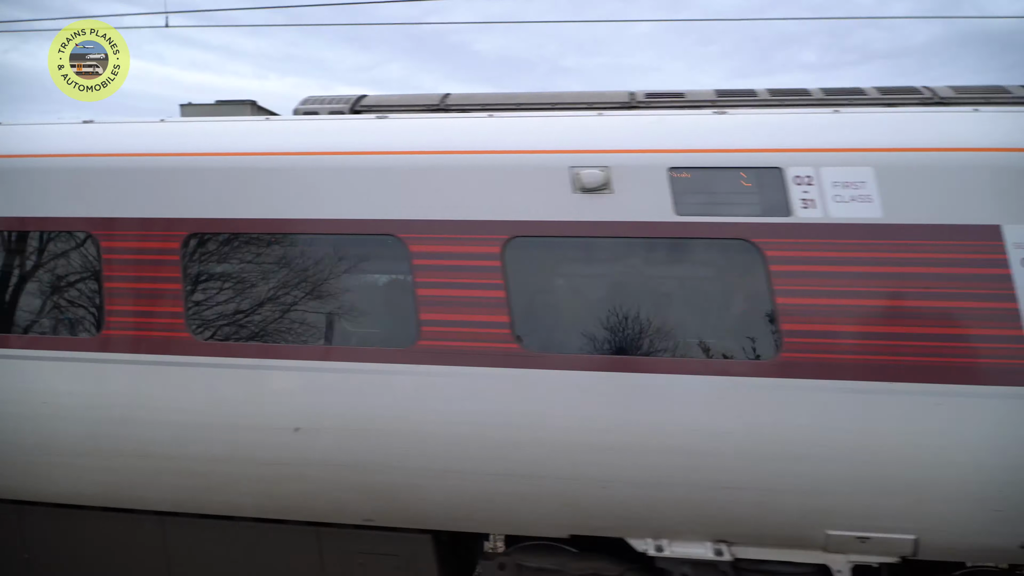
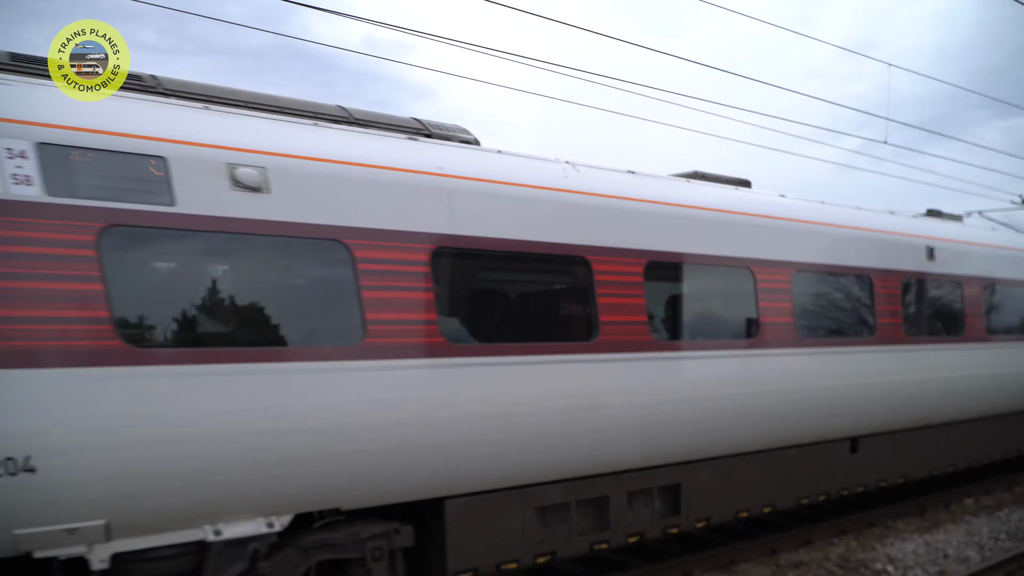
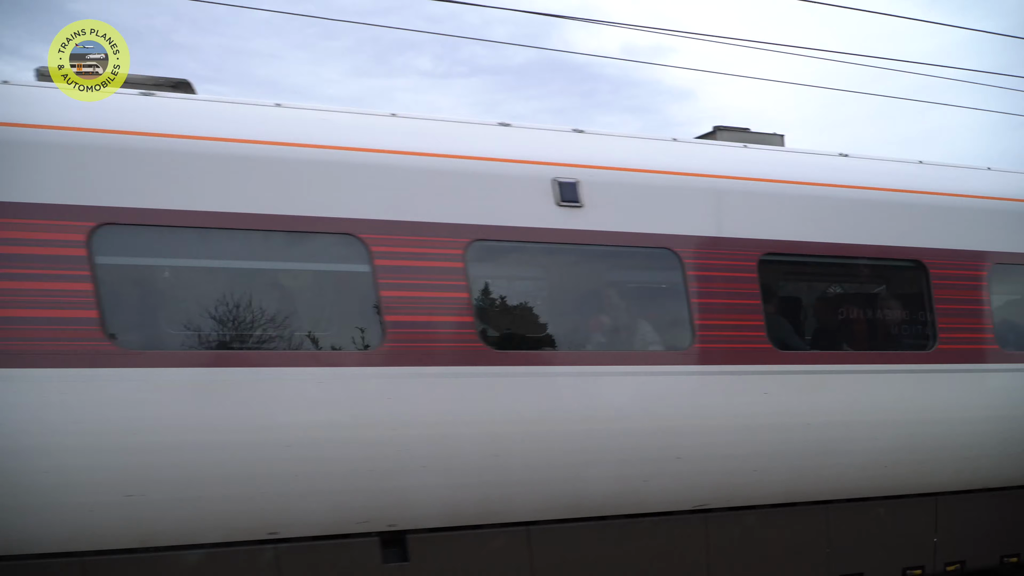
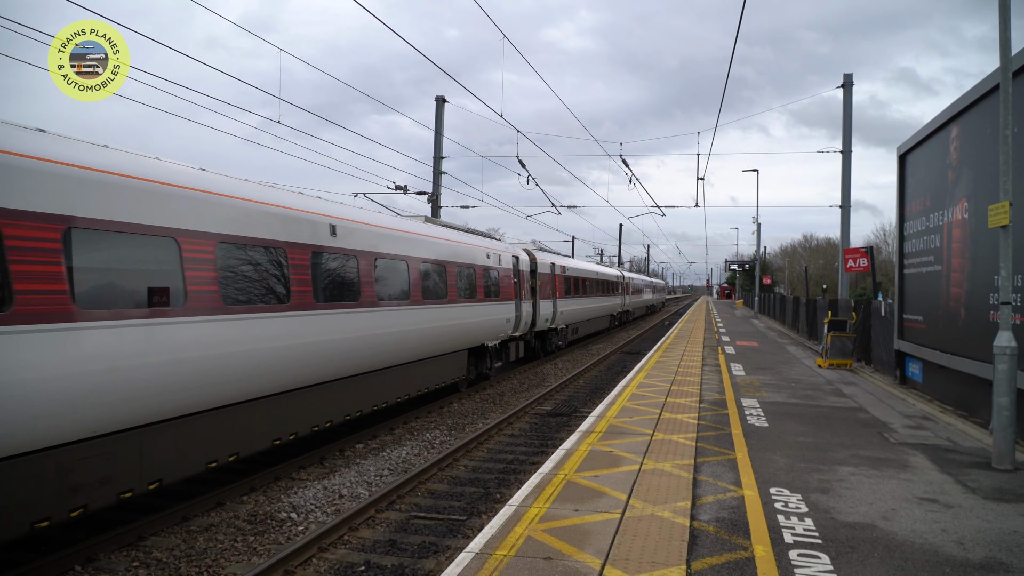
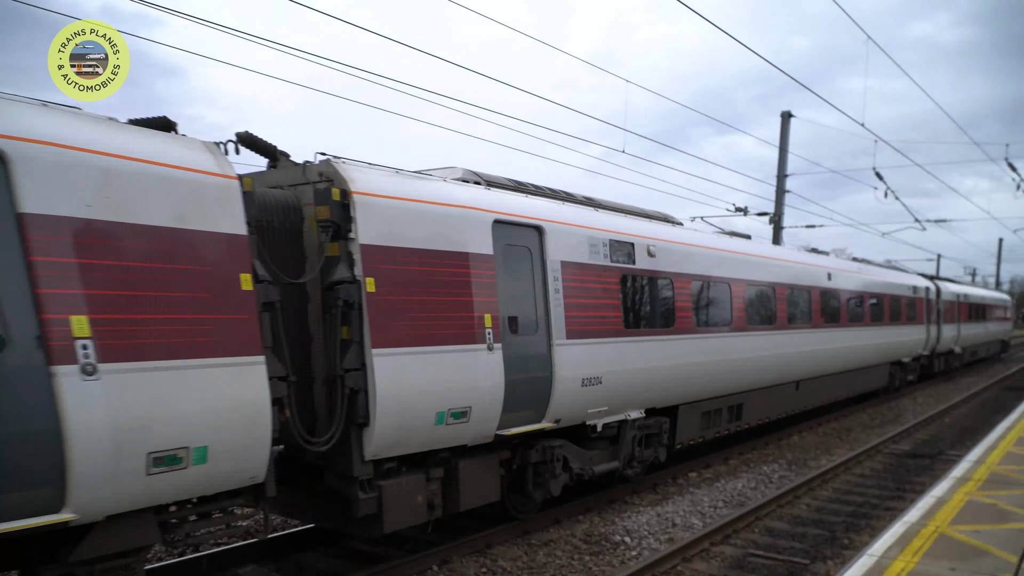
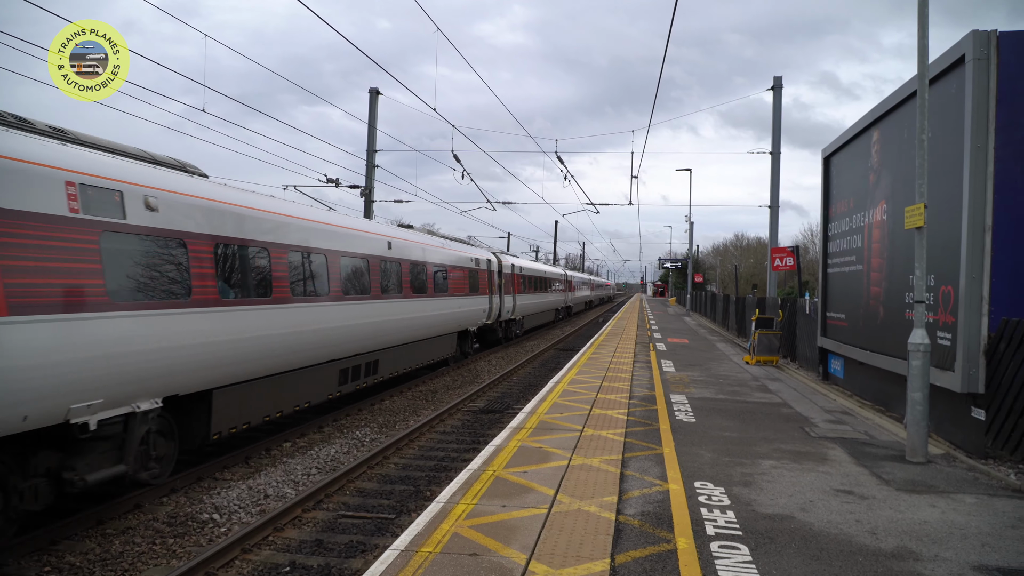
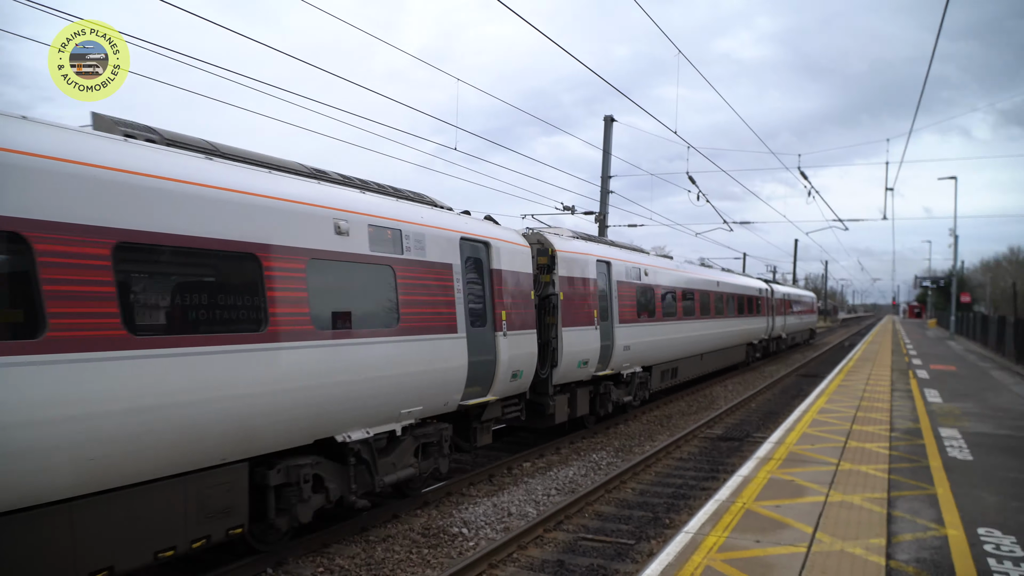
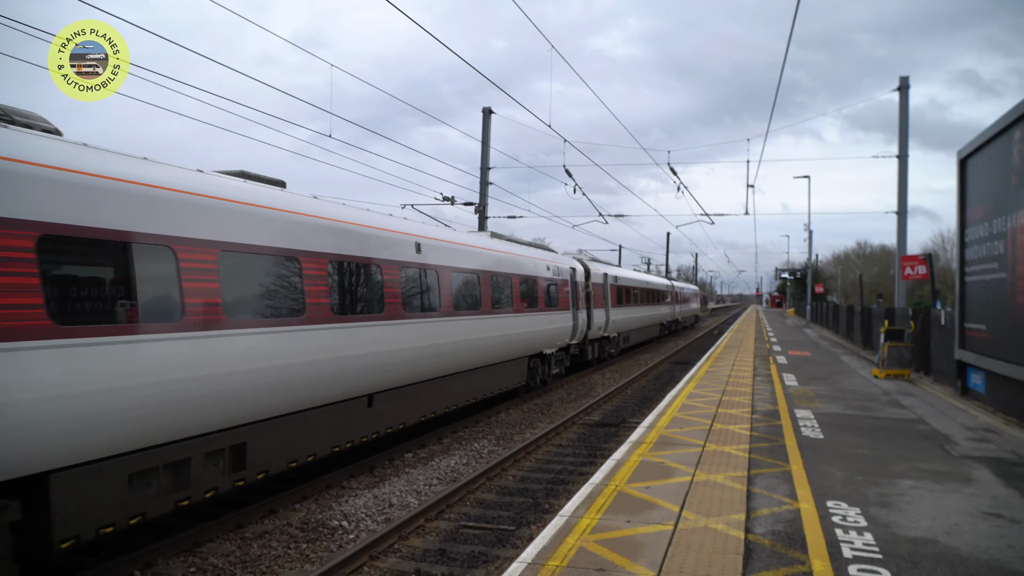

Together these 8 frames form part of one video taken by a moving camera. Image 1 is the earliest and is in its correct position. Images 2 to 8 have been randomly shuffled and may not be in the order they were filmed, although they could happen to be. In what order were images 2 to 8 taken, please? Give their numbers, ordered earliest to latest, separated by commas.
3, 2, 5, 7, 8, 4, 6
